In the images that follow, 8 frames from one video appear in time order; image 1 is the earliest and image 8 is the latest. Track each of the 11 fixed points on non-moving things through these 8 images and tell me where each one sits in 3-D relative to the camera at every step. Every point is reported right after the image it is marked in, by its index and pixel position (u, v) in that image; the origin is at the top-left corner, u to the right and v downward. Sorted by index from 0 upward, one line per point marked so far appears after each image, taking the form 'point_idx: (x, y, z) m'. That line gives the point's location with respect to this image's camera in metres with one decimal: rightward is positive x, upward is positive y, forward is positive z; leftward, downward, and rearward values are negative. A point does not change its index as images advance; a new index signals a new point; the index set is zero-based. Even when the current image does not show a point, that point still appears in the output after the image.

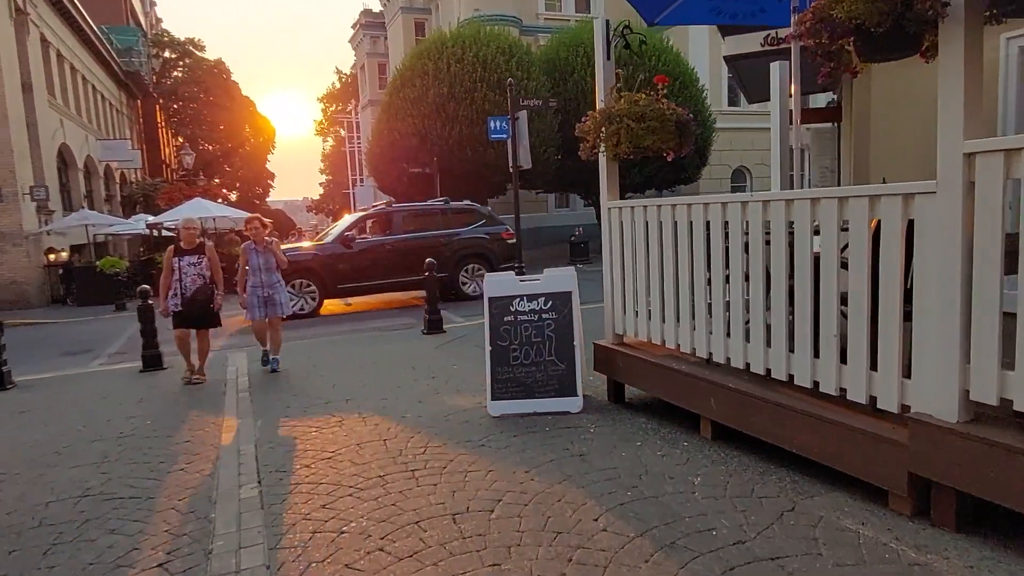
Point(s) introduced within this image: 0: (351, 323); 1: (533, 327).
0: (-2.7, -0.6, +11.6) m
1: (+0.2, -0.3, +5.2) m
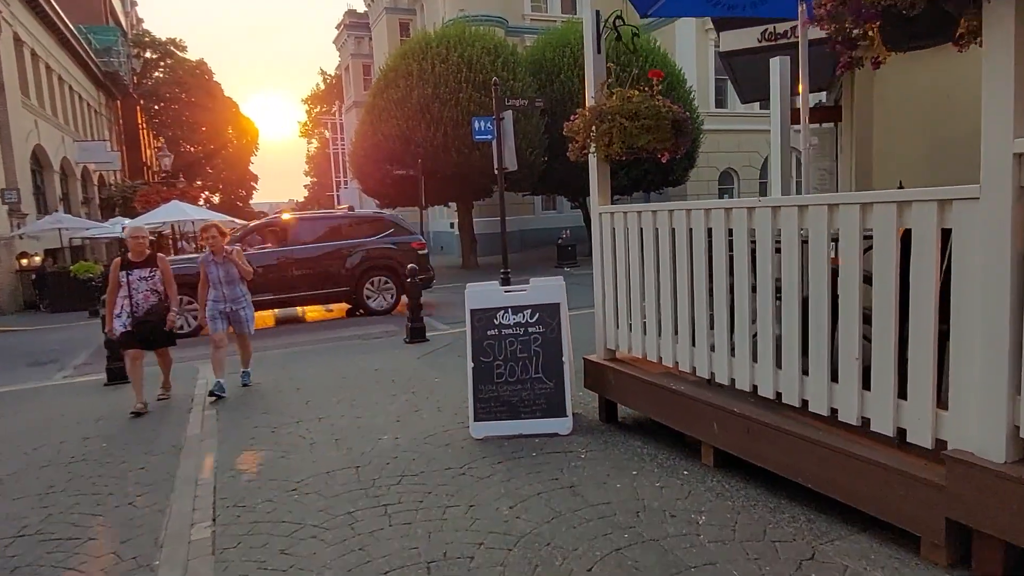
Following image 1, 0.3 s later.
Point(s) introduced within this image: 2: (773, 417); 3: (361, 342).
0: (-2.9, -0.7, +11.1) m
1: (0.0, -0.4, +4.8) m
2: (+1.3, -0.6, +3.4) m
3: (-2.2, -0.8, +10.0) m
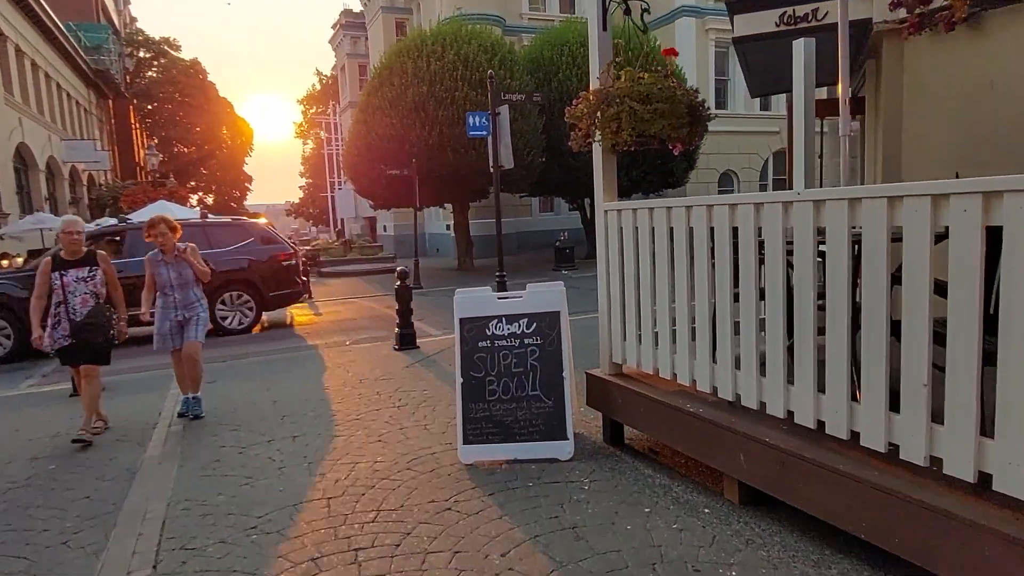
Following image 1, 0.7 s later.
0: (-3.0, -0.8, +10.6) m
1: (0.0, -0.4, +4.3) m
2: (+1.3, -0.7, +2.9) m
3: (-2.3, -0.9, +9.4) m
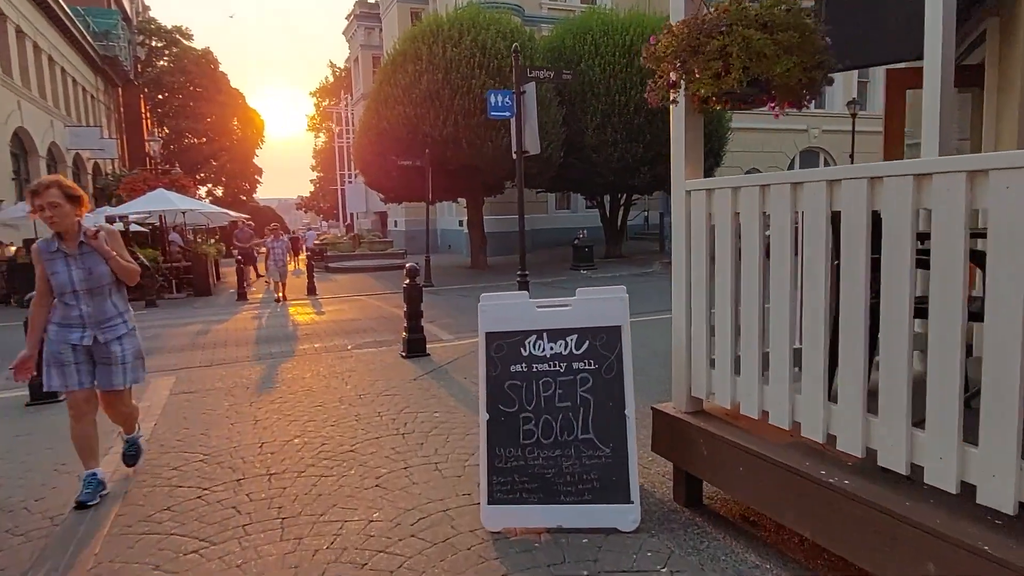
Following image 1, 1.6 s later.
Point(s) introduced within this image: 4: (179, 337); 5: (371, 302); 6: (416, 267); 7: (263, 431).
0: (-2.7, -0.8, +9.5) m
1: (+0.2, -0.4, +3.1) m
2: (+1.4, -0.7, +1.8) m
3: (-2.0, -0.8, +8.3) m
4: (-5.1, -0.8, +10.7) m
5: (-2.9, -0.3, +14.3) m
6: (-1.1, +0.2, +8.2) m
7: (-1.8, -1.1, +5.2) m
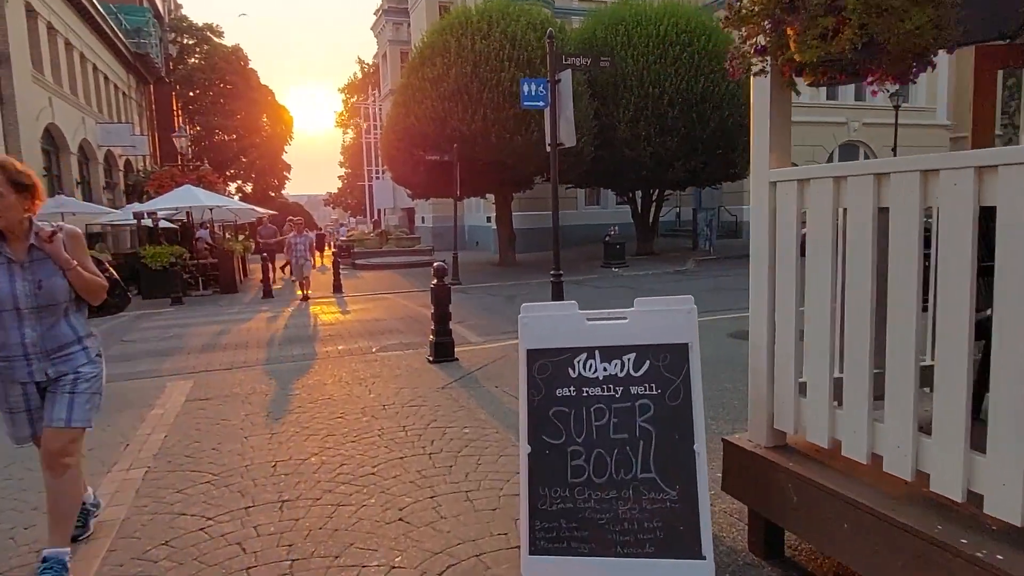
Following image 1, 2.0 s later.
0: (-2.3, -0.7, +9.1) m
1: (+0.4, -0.5, +2.6) m
2: (+1.6, -0.8, +1.2) m
3: (-1.6, -0.8, +7.9) m
4: (-4.7, -0.7, +10.4) m
5: (-2.3, -0.3, +13.9) m
6: (-0.8, +0.2, +7.8) m
7: (-1.6, -1.1, +4.7) m
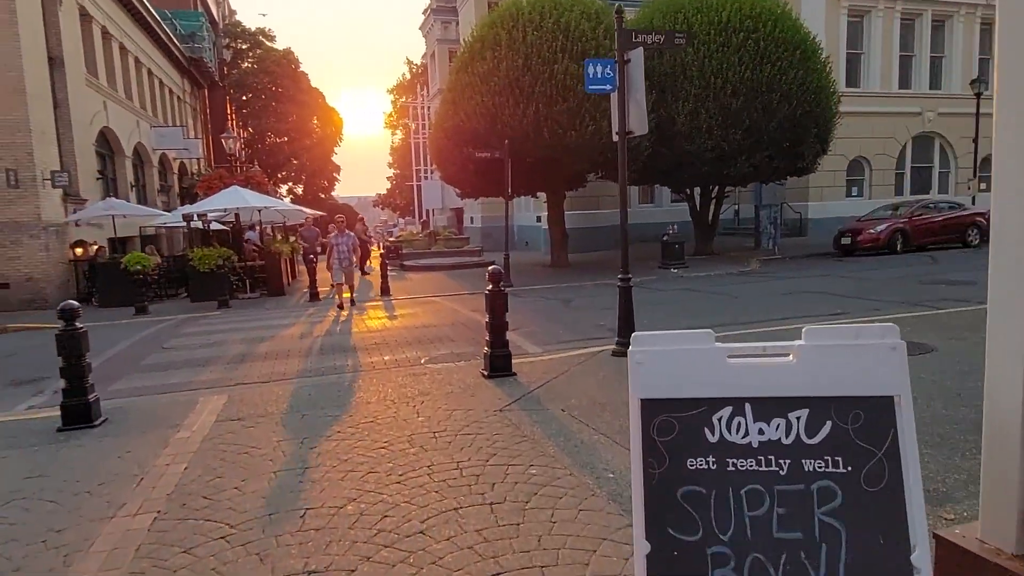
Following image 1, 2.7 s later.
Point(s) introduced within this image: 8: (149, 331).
0: (-1.5, -0.8, +8.4) m
1: (+0.7, -0.5, +1.8) m
2: (+1.7, -0.8, +0.3) m
3: (-1.0, -0.9, +7.2) m
4: (-3.8, -0.8, +9.8) m
5: (-1.2, -0.3, +13.2) m
6: (-0.1, +0.2, +6.9) m
7: (-1.2, -1.1, +4.0) m
8: (-6.4, -0.8, +12.2) m
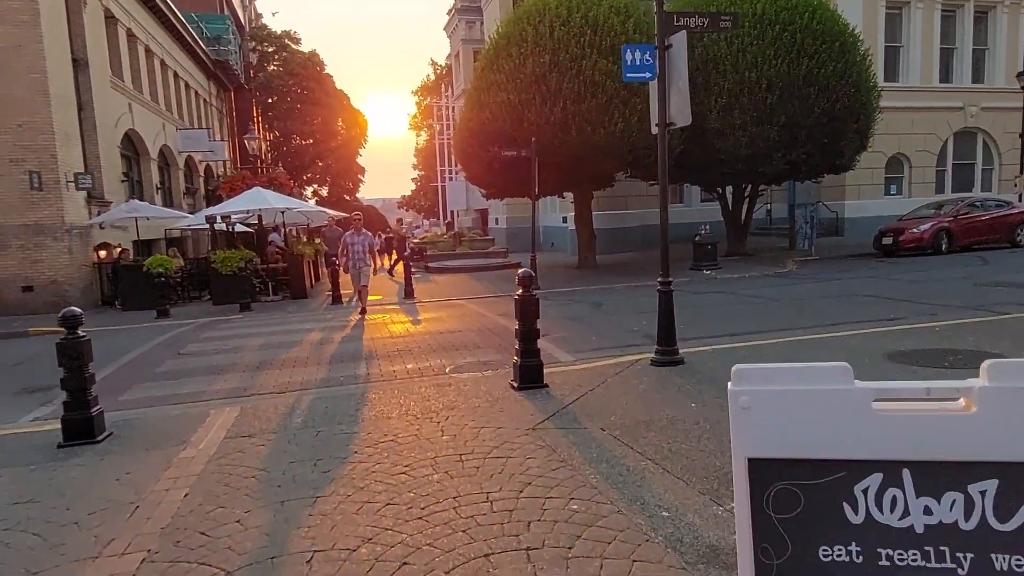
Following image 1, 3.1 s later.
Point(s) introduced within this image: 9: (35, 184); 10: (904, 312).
0: (-1.2, -0.9, +8.0) m
1: (+0.8, -0.6, +1.2) m
2: (+1.8, -0.9, -0.3) m
3: (-0.6, -0.9, +6.7) m
4: (-3.4, -0.9, +9.4) m
5: (-0.7, -0.4, +12.7) m
6: (+0.2, +0.1, +6.4) m
7: (-1.0, -1.2, +3.5) m
8: (-5.9, -0.8, +11.9) m
9: (-11.6, +2.5, +16.9) m
10: (+5.5, -0.3, +9.7) m
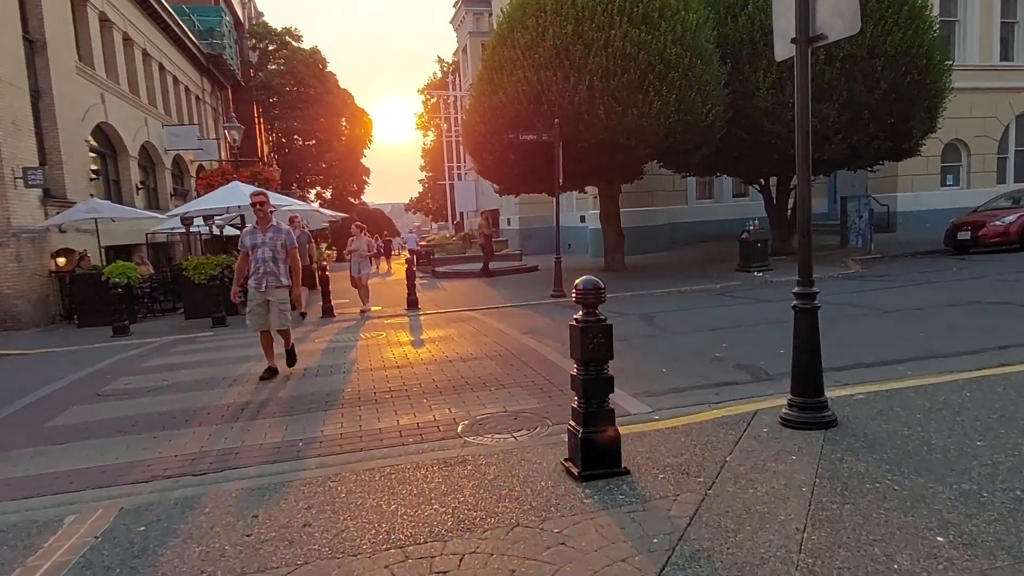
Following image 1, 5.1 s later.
0: (-0.9, -1.0, +5.4) m
1: (+1.0, -0.7, -1.4) m
2: (+2.0, -0.9, -2.9) m
3: (-0.3, -1.1, +4.1) m
4: (-3.1, -1.0, +6.9) m
5: (-0.3, -0.5, +10.1) m
6: (+0.5, 0.0, +3.8) m
7: (-0.7, -1.3, +0.9) m
8: (-5.5, -1.0, +9.4) m
9: (-11.2, +2.2, +14.5) m
10: (+5.9, -0.4, +7.1) m
